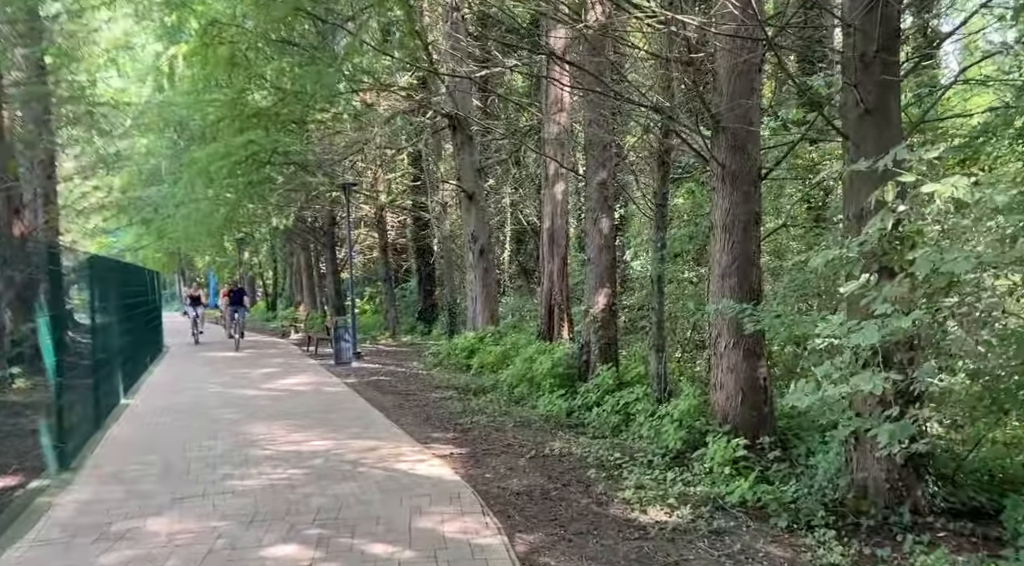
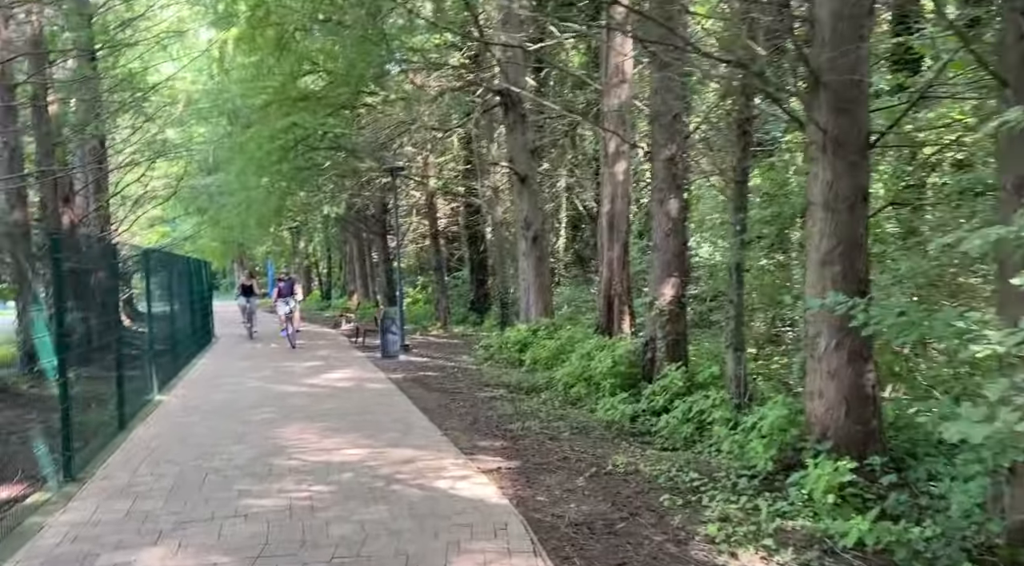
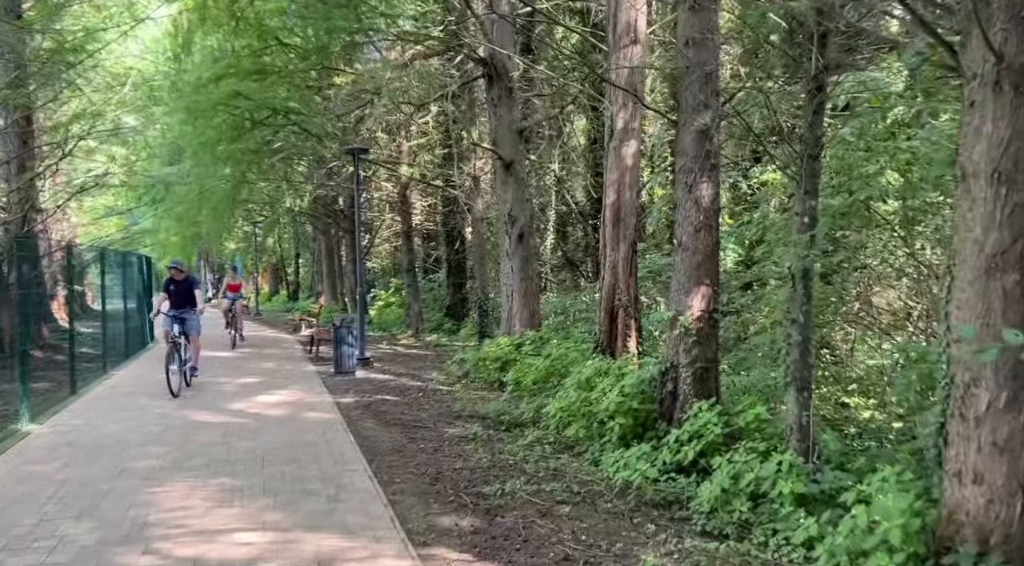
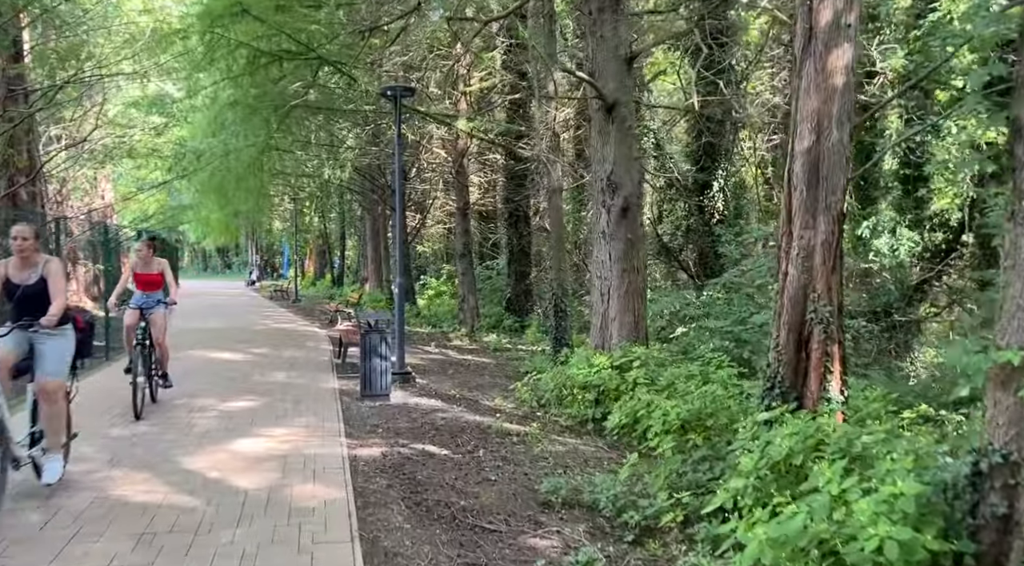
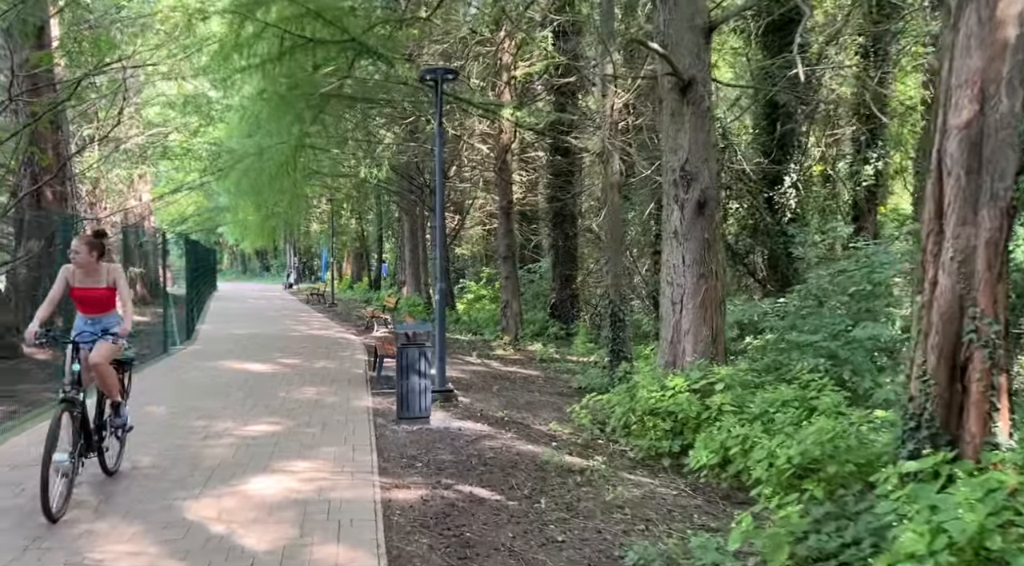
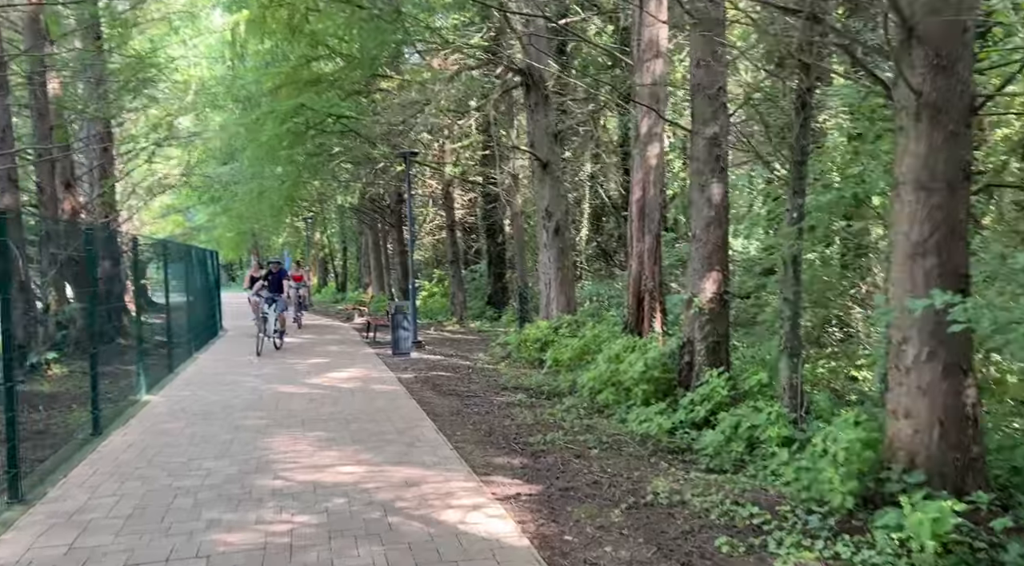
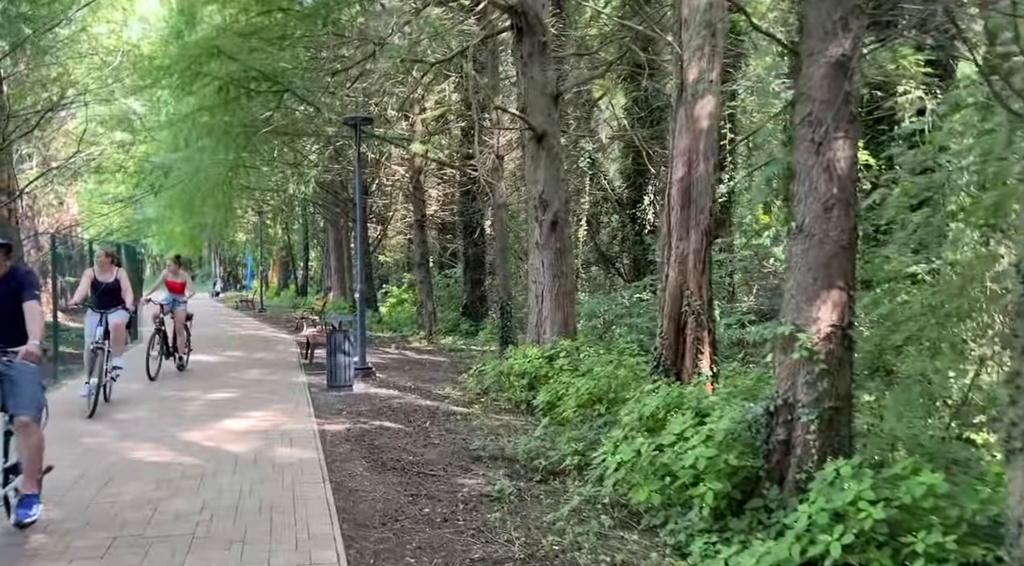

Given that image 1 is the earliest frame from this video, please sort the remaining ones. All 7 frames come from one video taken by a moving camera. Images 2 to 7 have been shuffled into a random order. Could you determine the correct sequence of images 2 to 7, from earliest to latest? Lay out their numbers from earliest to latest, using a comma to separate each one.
2, 6, 3, 7, 4, 5
